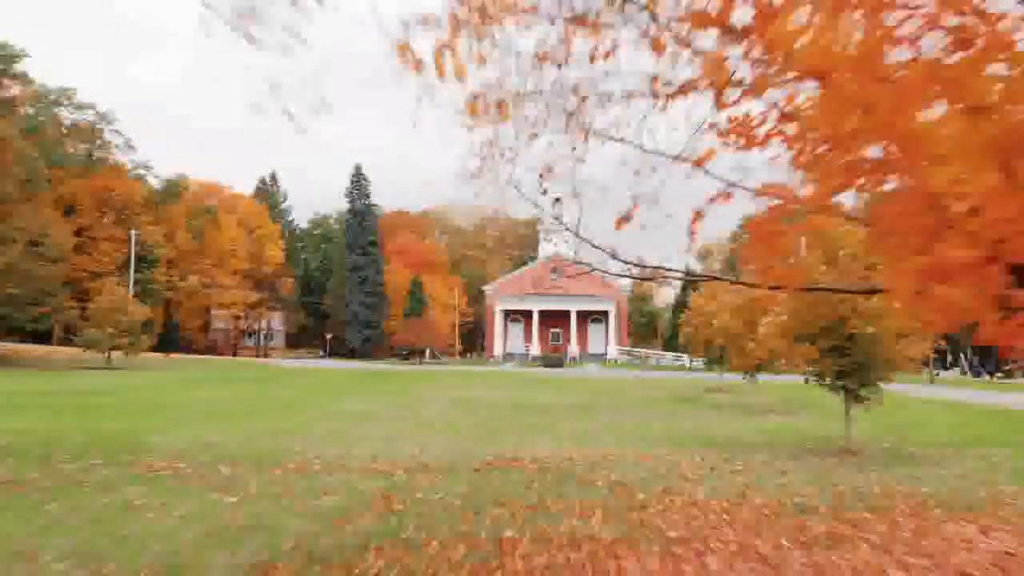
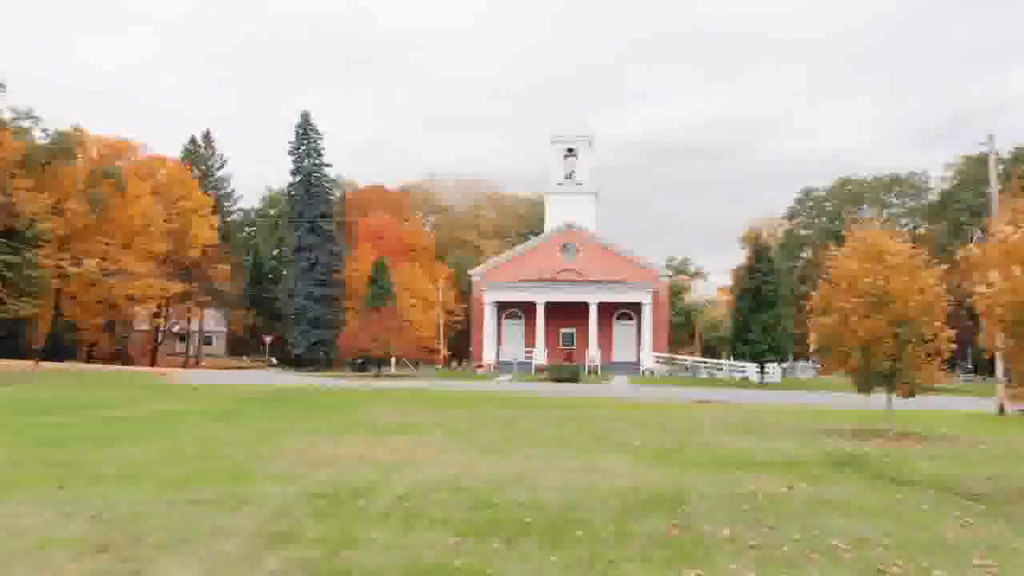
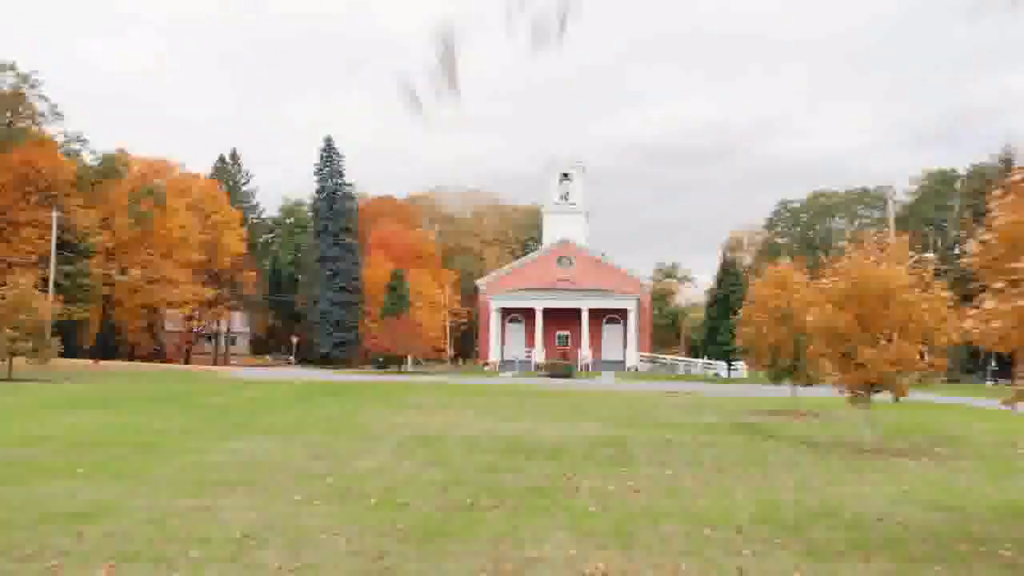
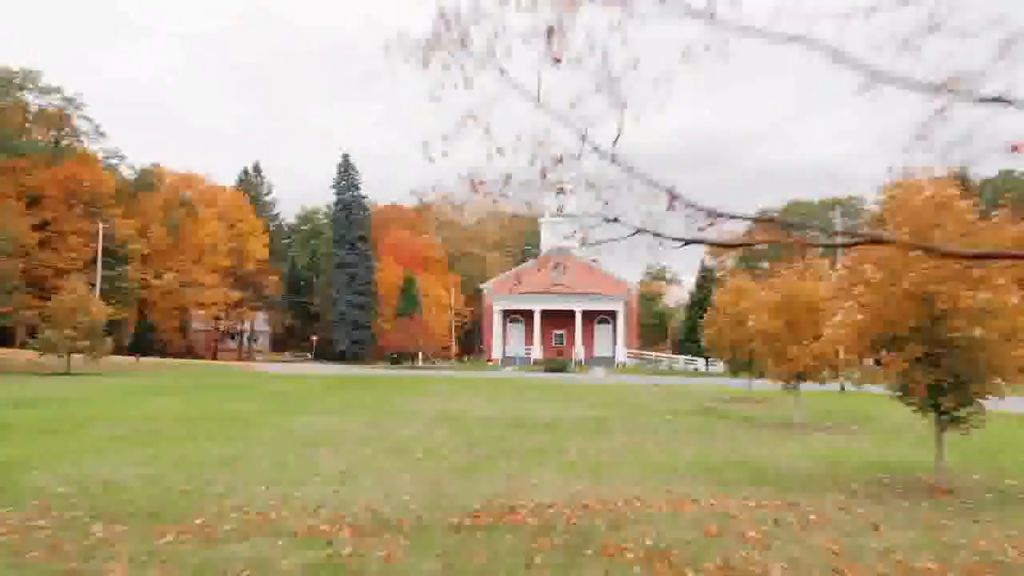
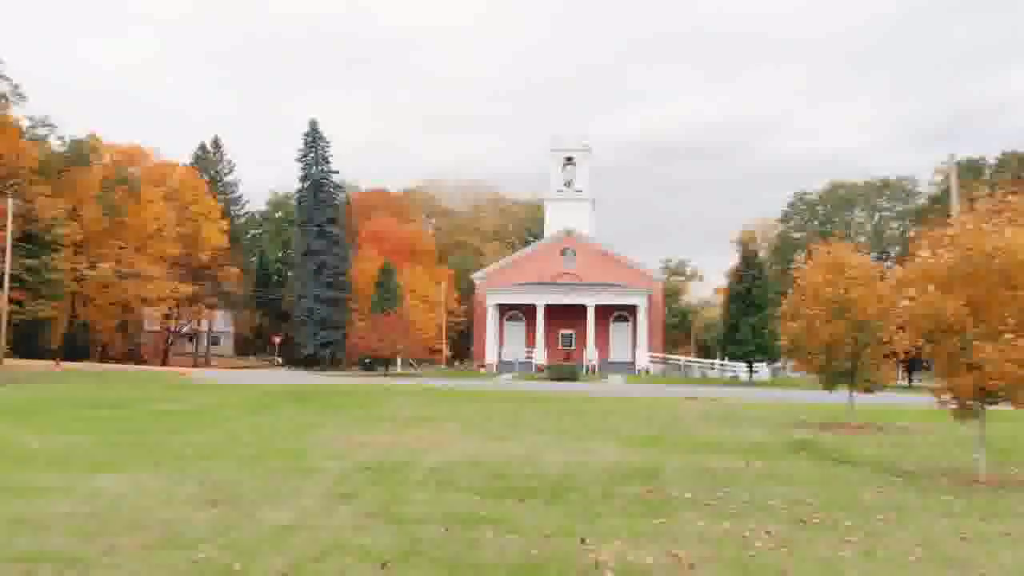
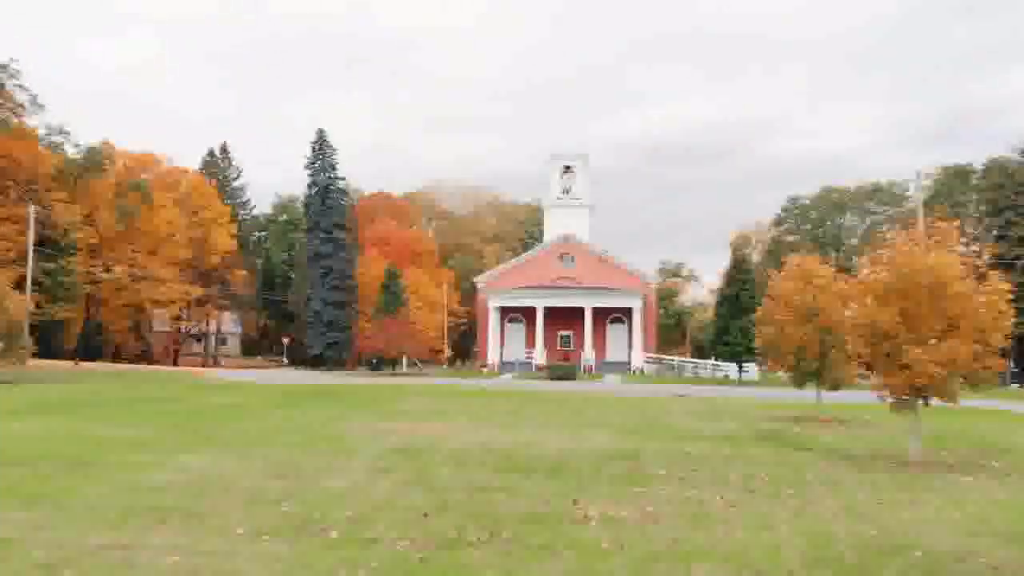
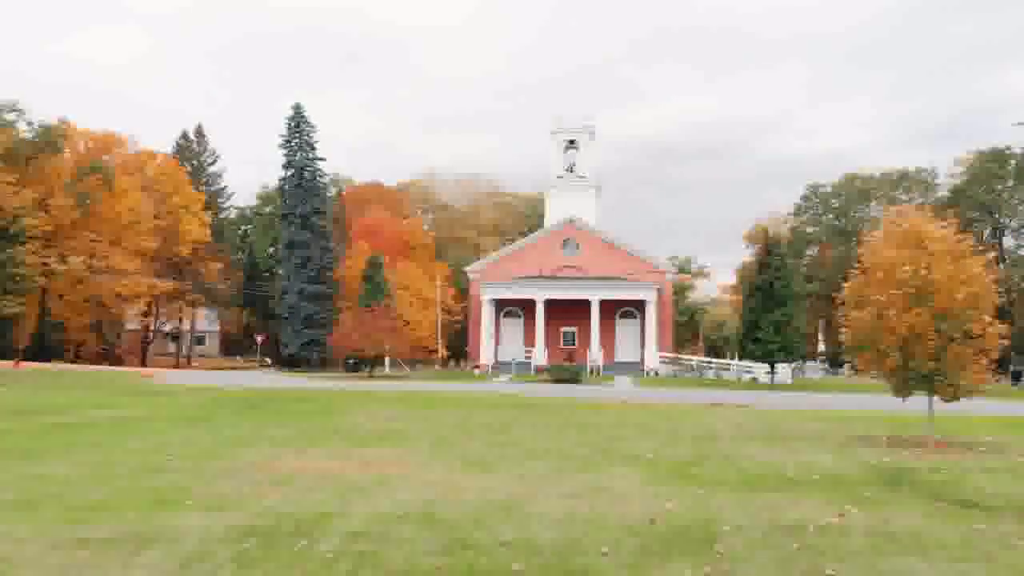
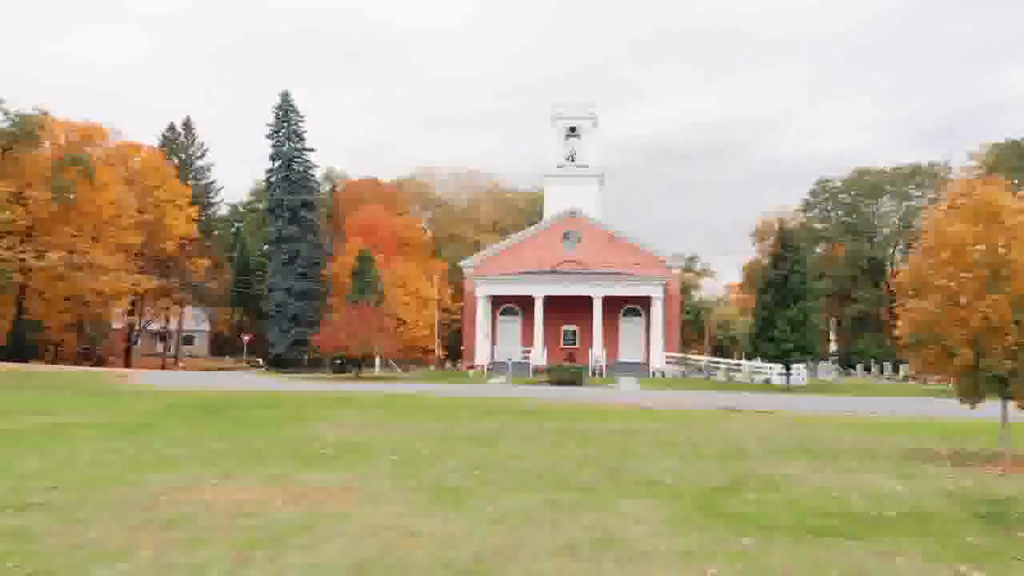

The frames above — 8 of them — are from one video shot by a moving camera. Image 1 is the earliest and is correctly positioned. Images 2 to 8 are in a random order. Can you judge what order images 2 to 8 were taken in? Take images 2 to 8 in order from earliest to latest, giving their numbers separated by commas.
4, 3, 6, 5, 2, 7, 8
